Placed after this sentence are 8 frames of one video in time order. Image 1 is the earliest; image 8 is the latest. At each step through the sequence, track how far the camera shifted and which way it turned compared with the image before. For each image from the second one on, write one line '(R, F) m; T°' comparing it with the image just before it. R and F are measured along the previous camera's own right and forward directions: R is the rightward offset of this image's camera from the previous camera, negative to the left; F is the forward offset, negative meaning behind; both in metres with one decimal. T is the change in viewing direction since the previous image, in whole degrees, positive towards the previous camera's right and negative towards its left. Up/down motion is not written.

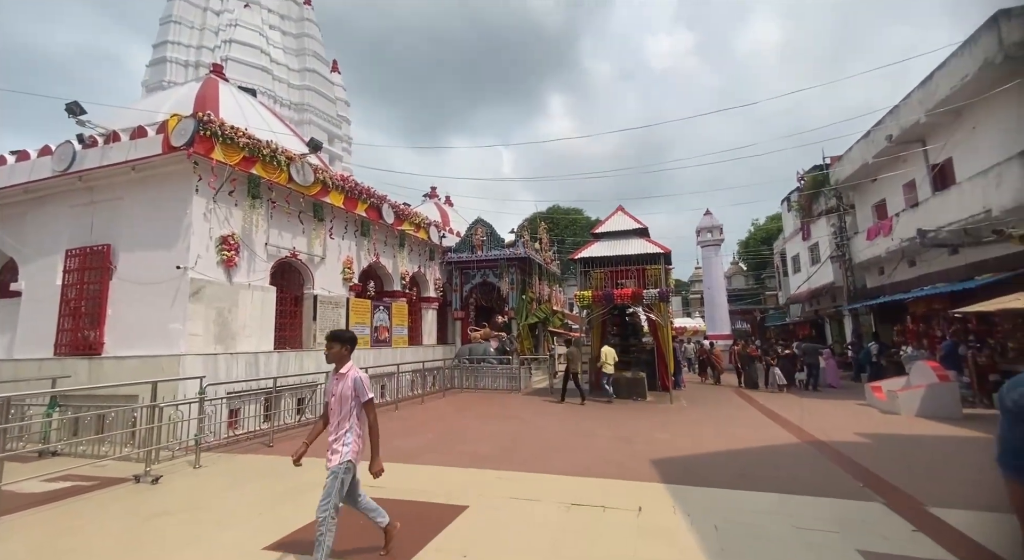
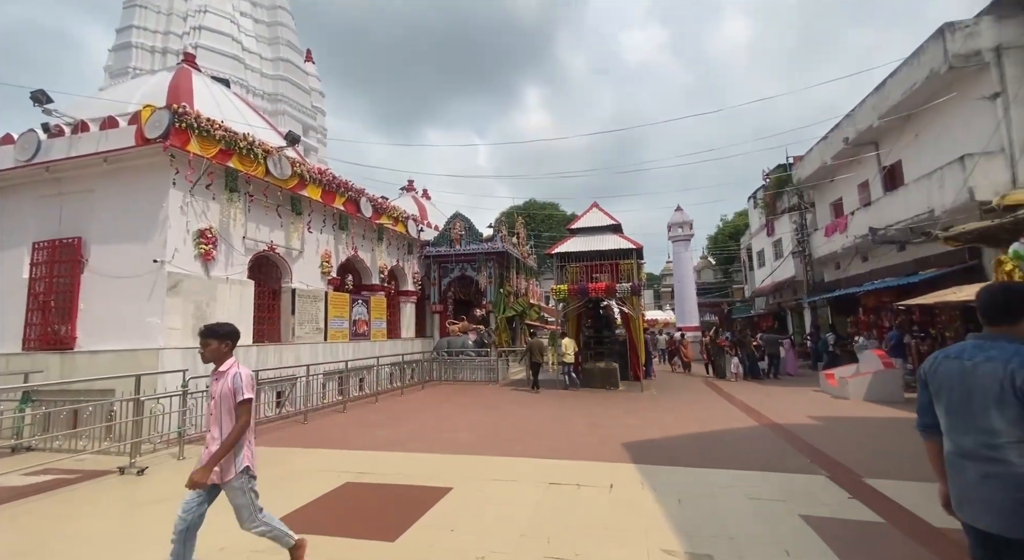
(-0.1, -0.3) m; +3°
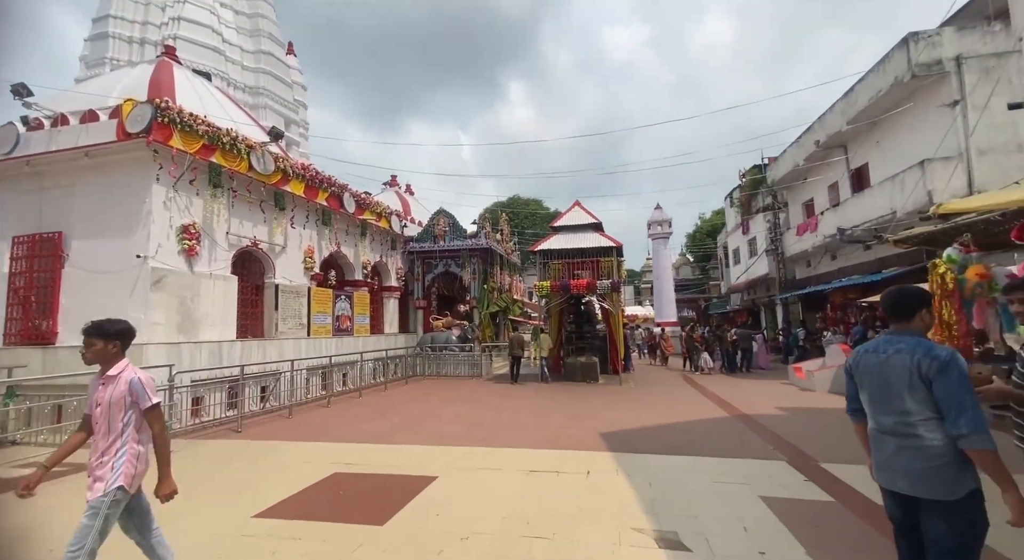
(0.0, -0.2) m; +2°
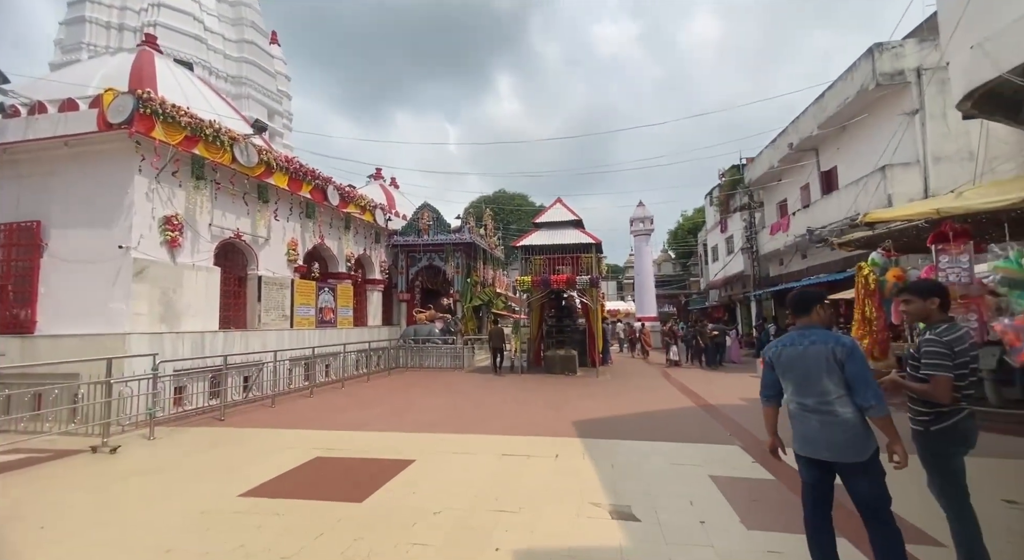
(+0.1, -0.3) m; +2°
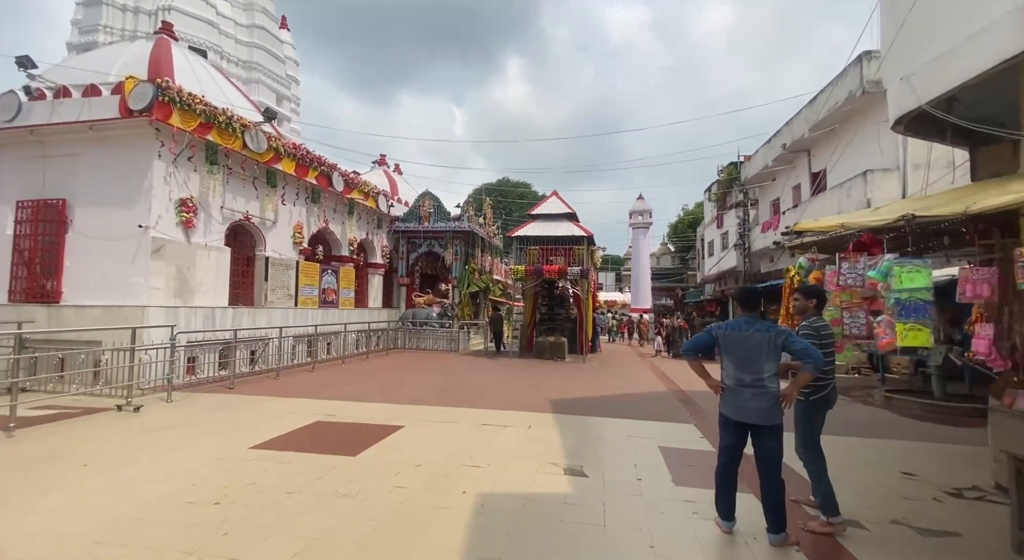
(+0.3, -0.6) m; 0°
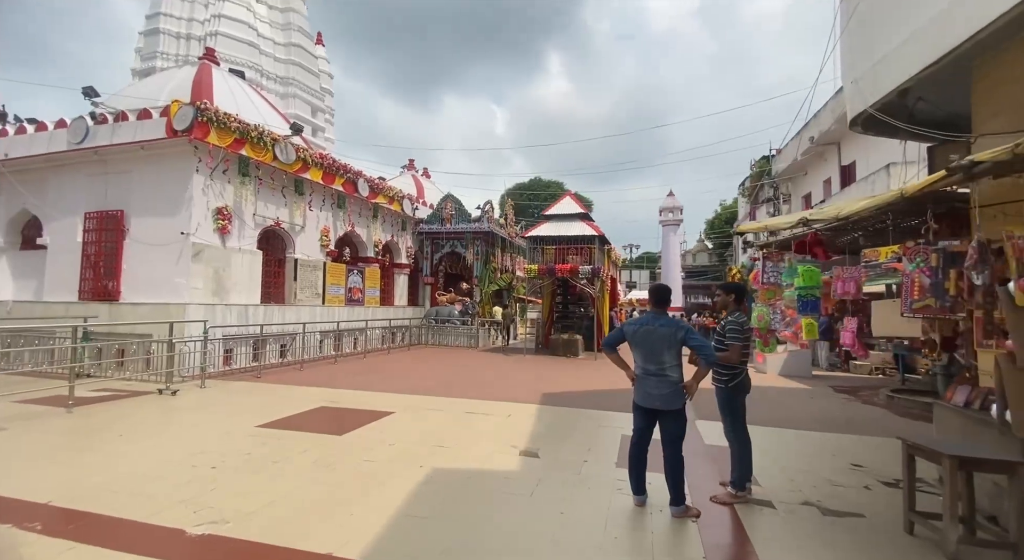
(+0.8, -0.4) m; -5°
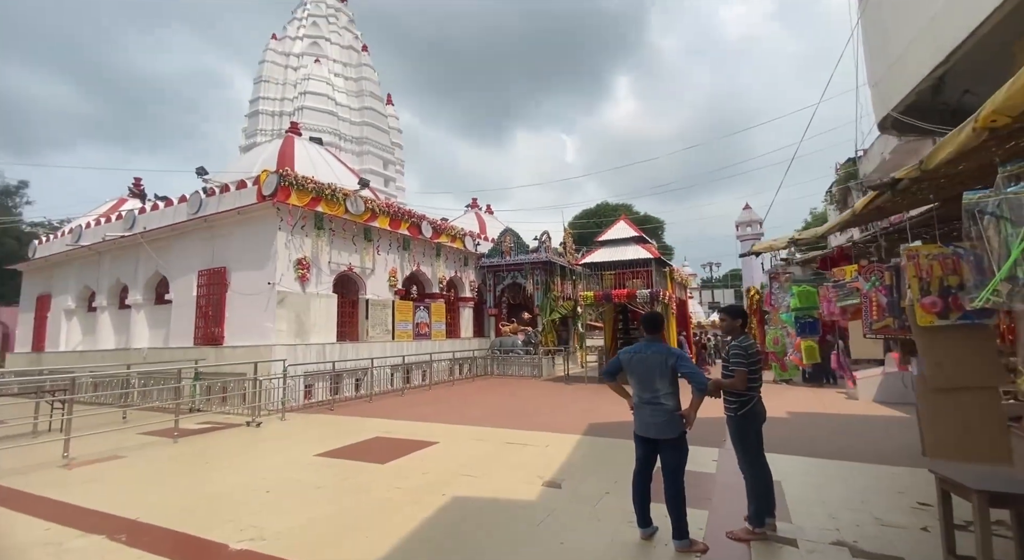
(+0.7, -0.2) m; -10°
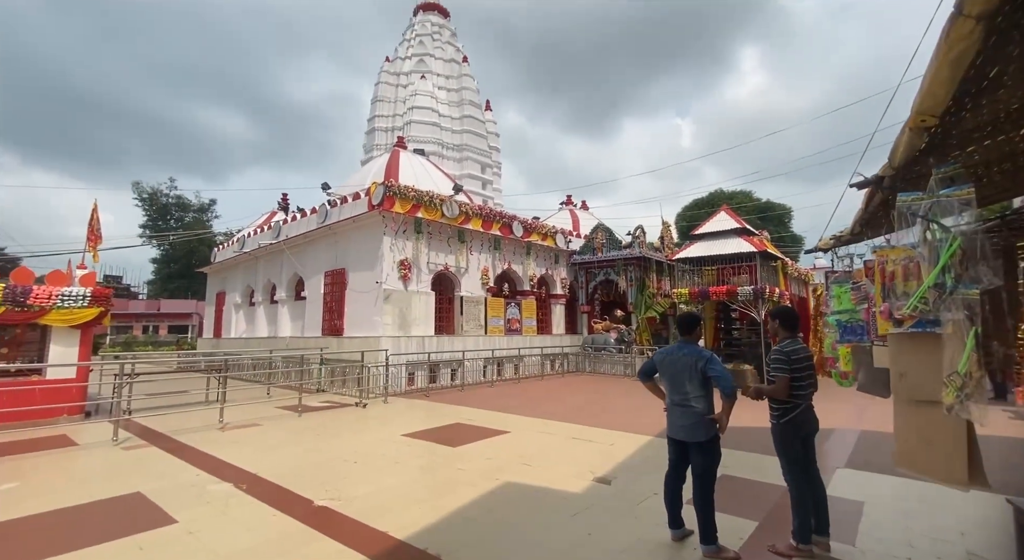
(+0.7, -0.2) m; -14°
